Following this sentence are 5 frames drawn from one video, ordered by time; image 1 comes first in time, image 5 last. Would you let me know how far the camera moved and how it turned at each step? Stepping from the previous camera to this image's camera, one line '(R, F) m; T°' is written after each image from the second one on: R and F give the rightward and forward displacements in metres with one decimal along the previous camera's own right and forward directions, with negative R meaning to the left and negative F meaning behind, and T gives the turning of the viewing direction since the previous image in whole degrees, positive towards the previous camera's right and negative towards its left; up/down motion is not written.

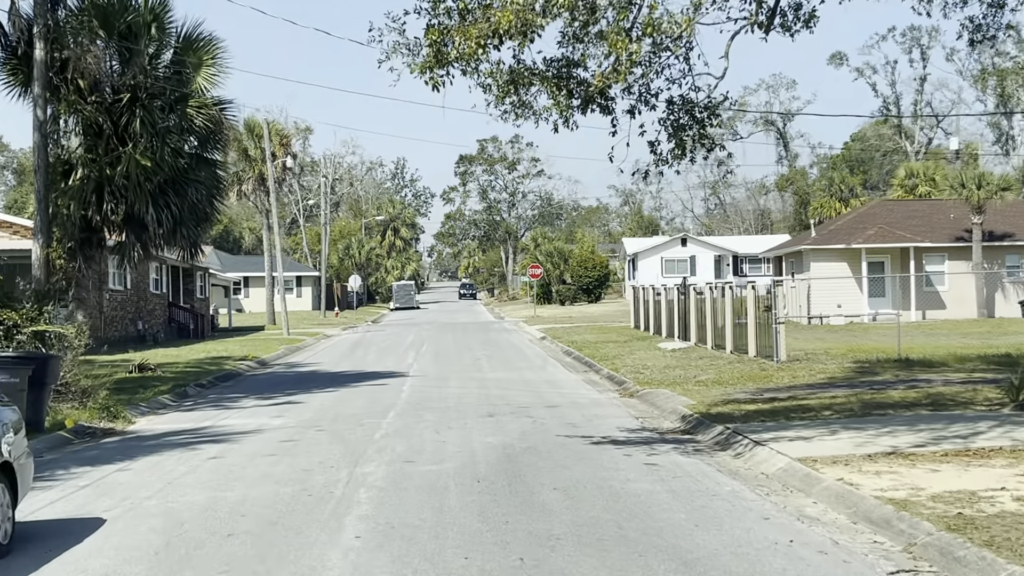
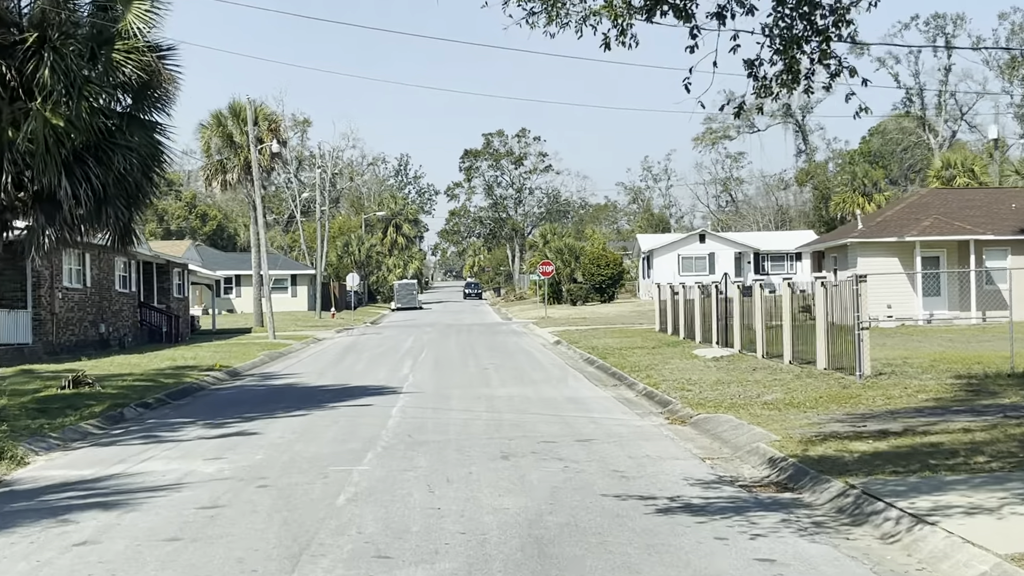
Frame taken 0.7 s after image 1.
(-0.2, +4.1) m; 0°
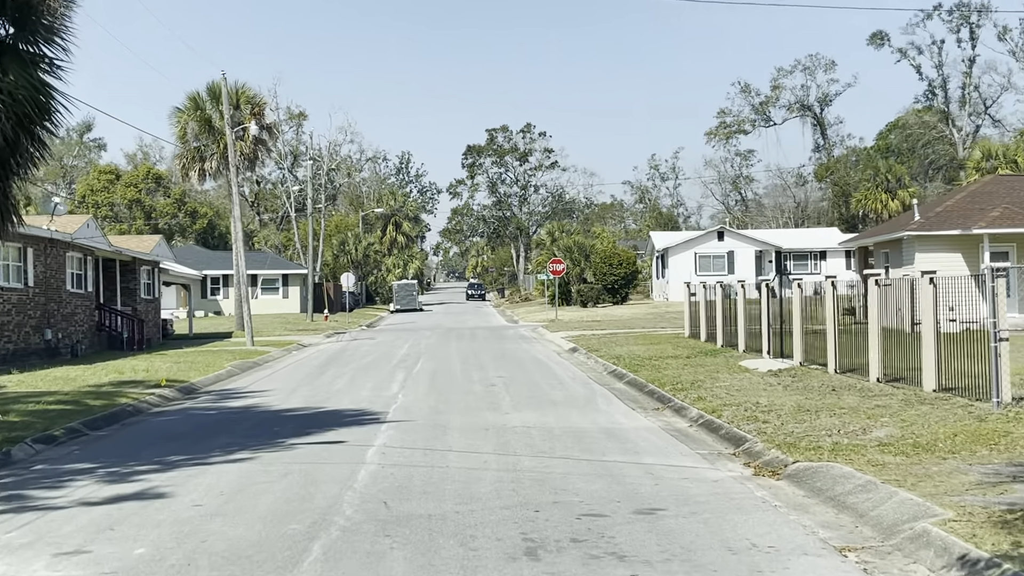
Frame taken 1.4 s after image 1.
(-0.2, +4.2) m; 0°
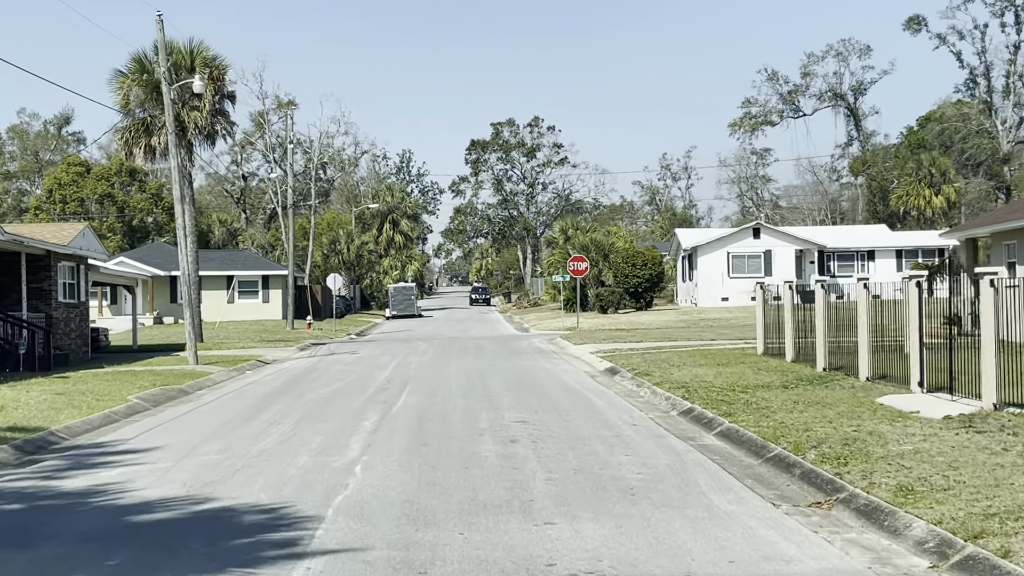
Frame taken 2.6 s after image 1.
(-0.3, +7.3) m; 0°
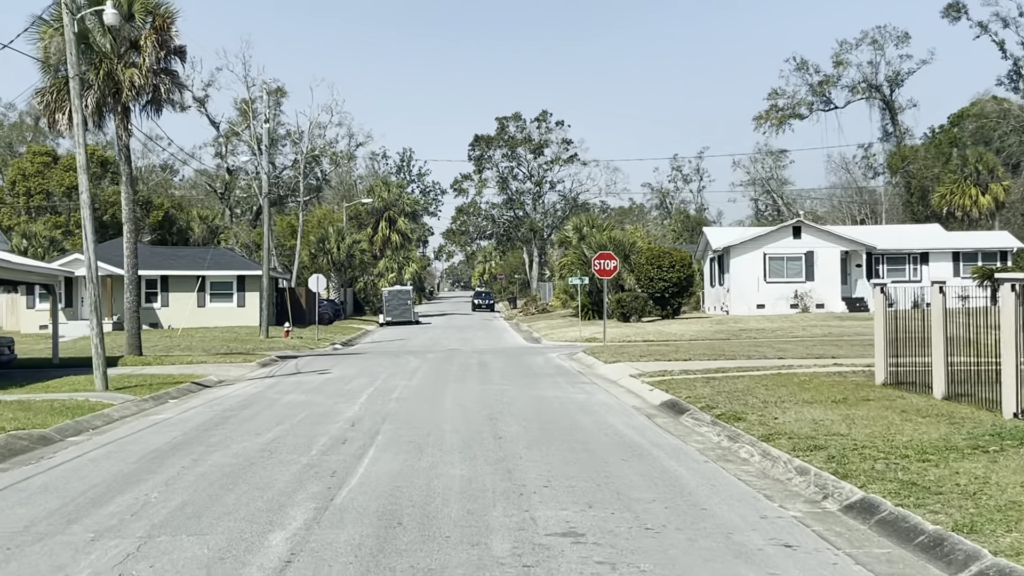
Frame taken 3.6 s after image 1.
(-0.3, +6.6) m; 0°
